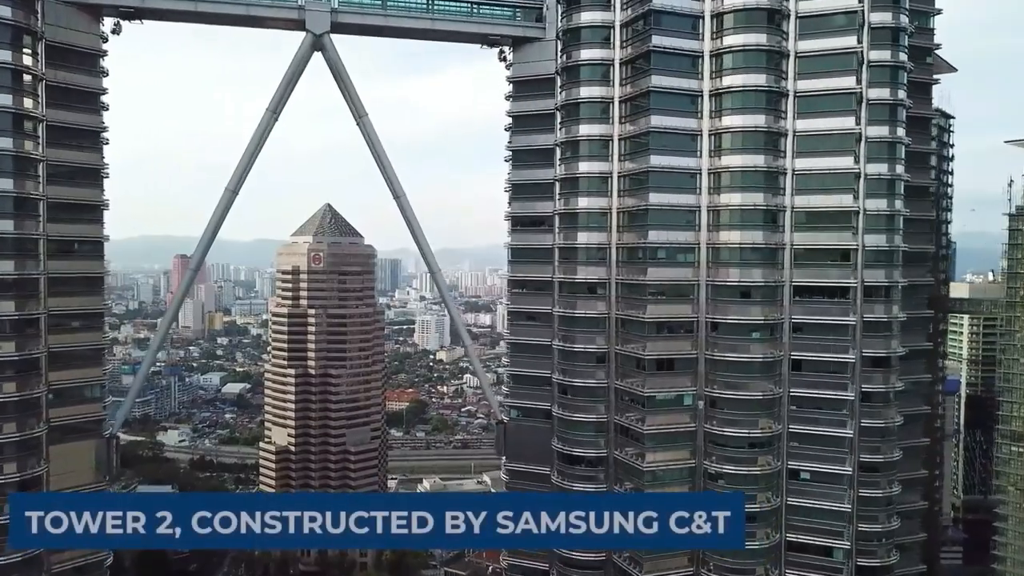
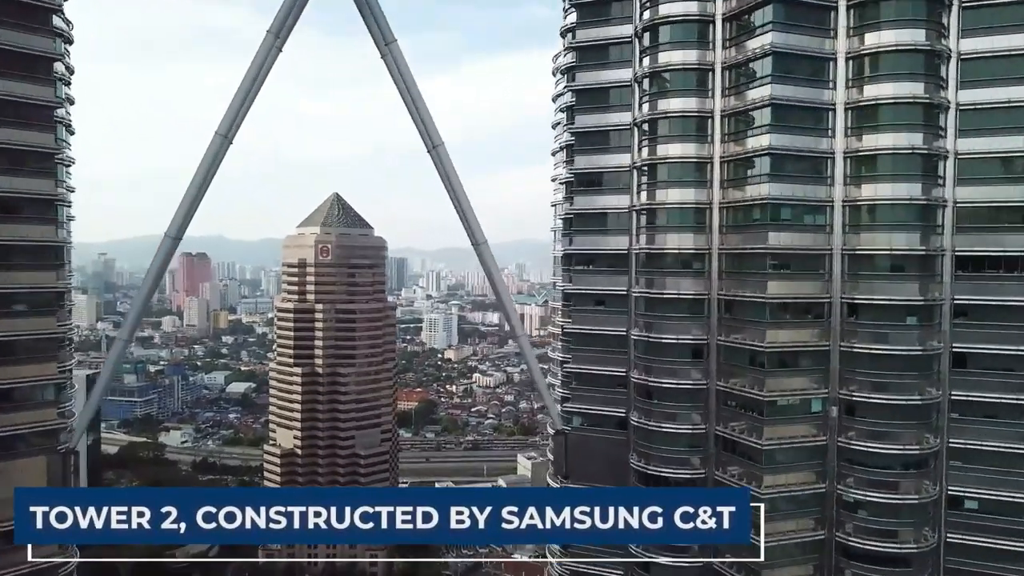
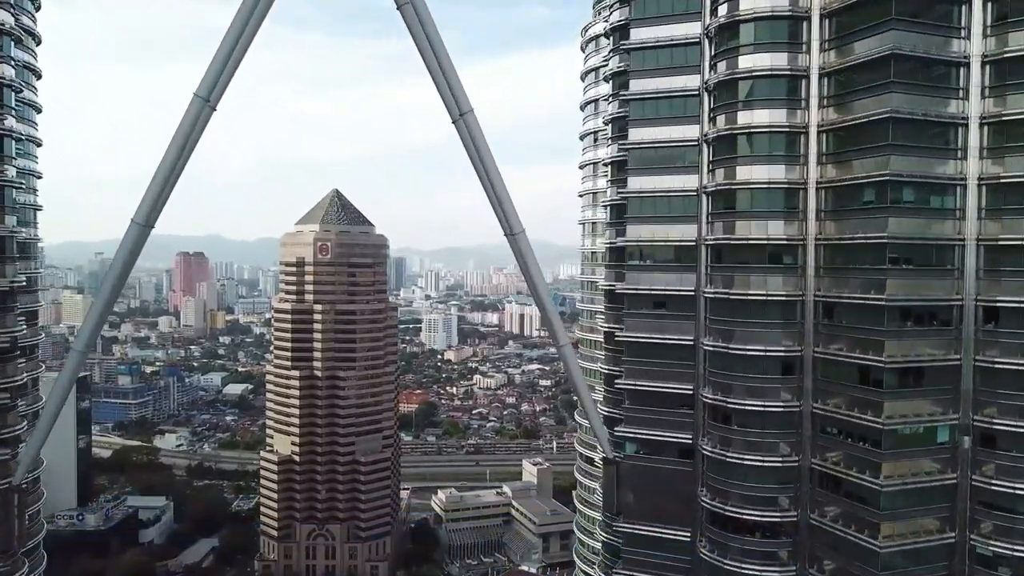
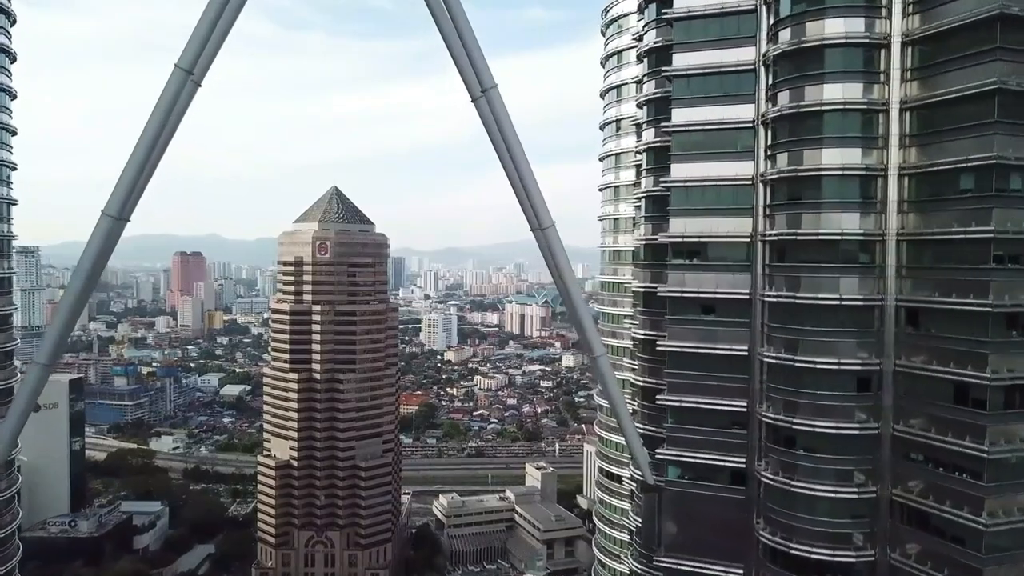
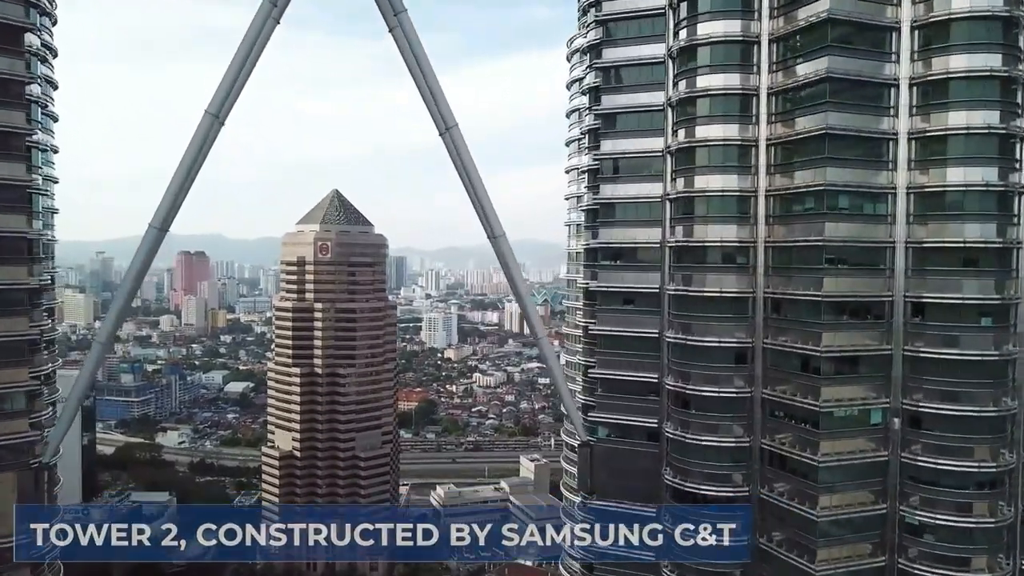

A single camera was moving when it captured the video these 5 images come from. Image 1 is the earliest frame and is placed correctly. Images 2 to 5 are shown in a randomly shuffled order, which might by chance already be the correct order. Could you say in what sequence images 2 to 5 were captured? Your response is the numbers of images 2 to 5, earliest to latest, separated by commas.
2, 5, 3, 4
